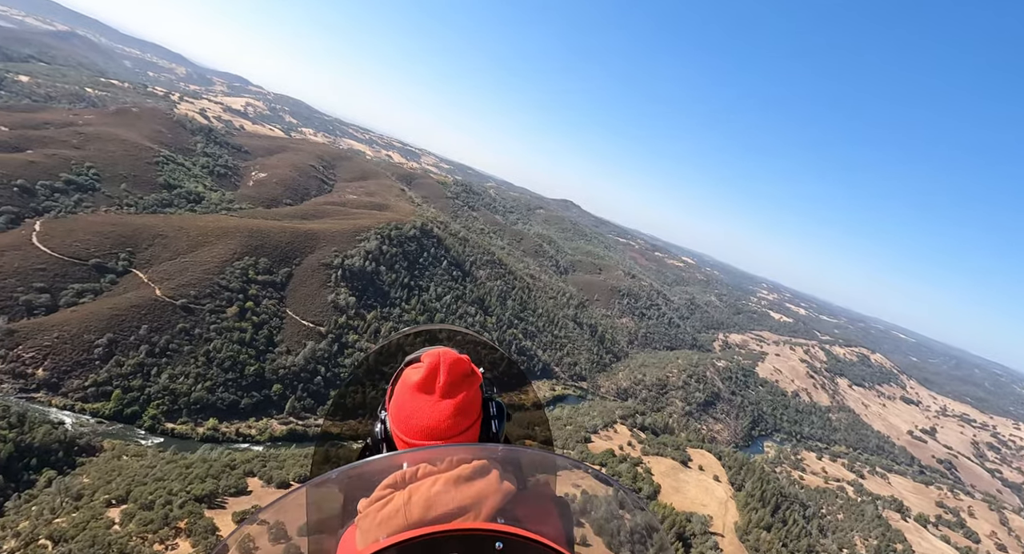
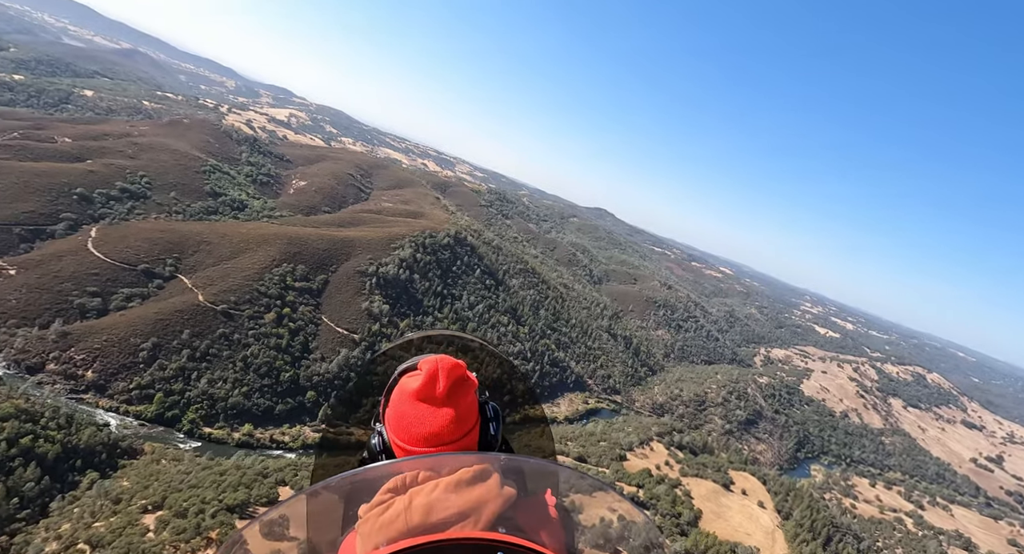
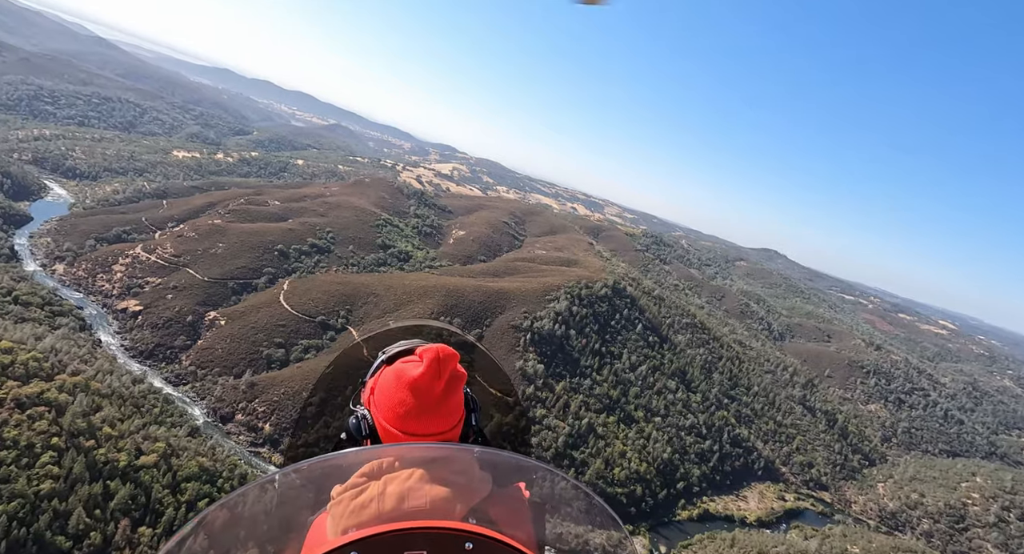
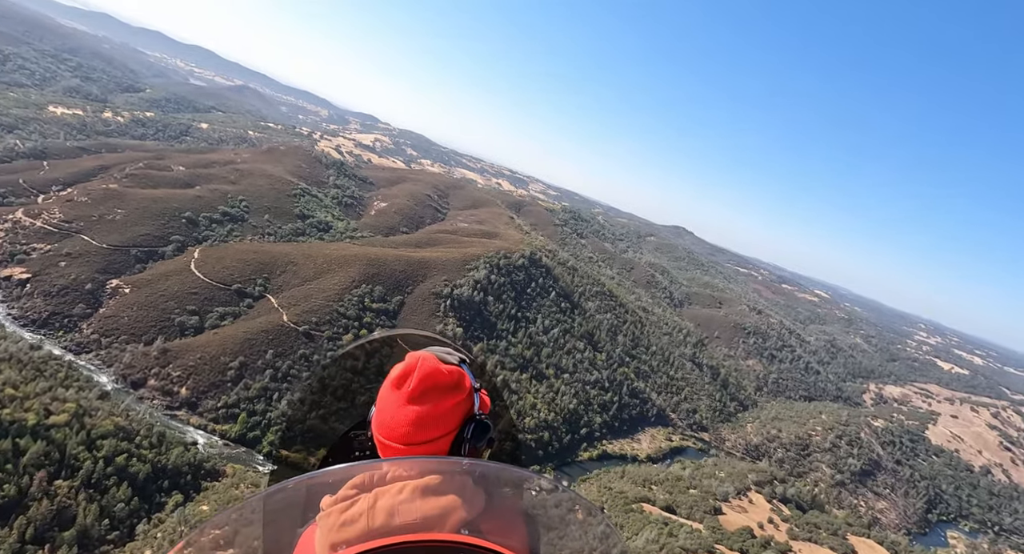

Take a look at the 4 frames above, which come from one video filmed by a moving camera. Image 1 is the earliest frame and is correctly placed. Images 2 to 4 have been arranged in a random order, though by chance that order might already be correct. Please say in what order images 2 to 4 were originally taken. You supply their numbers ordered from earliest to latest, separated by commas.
2, 4, 3
